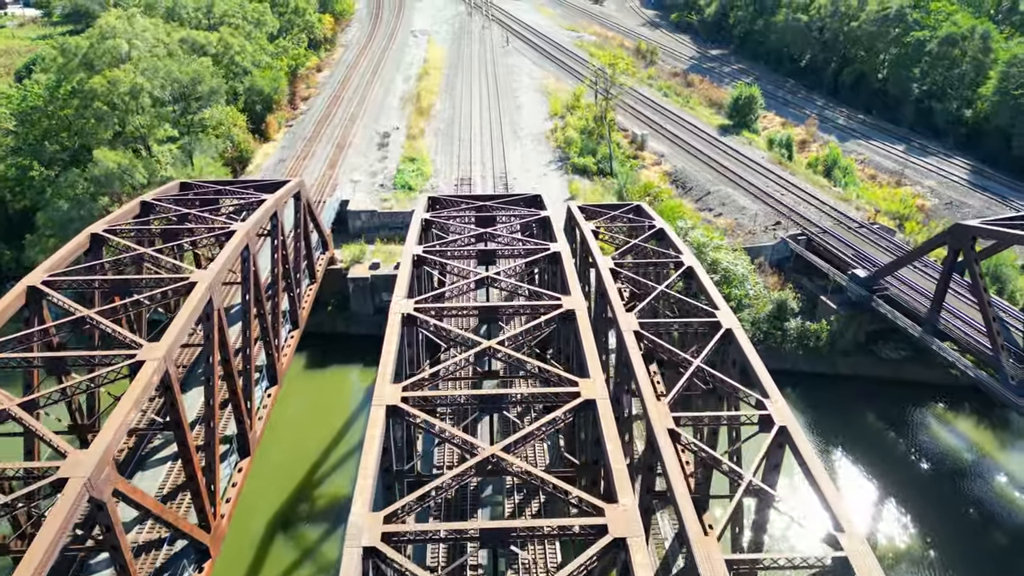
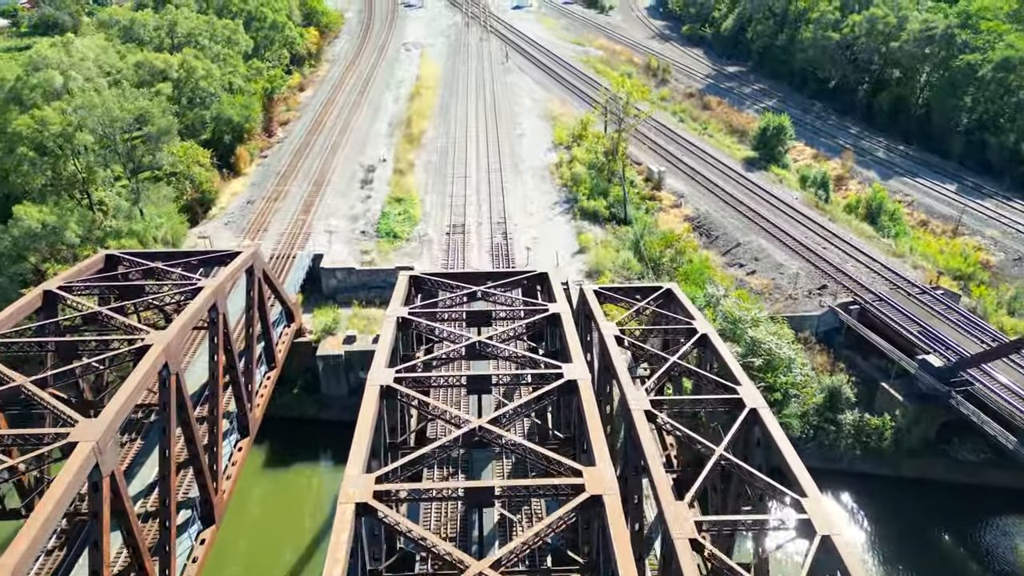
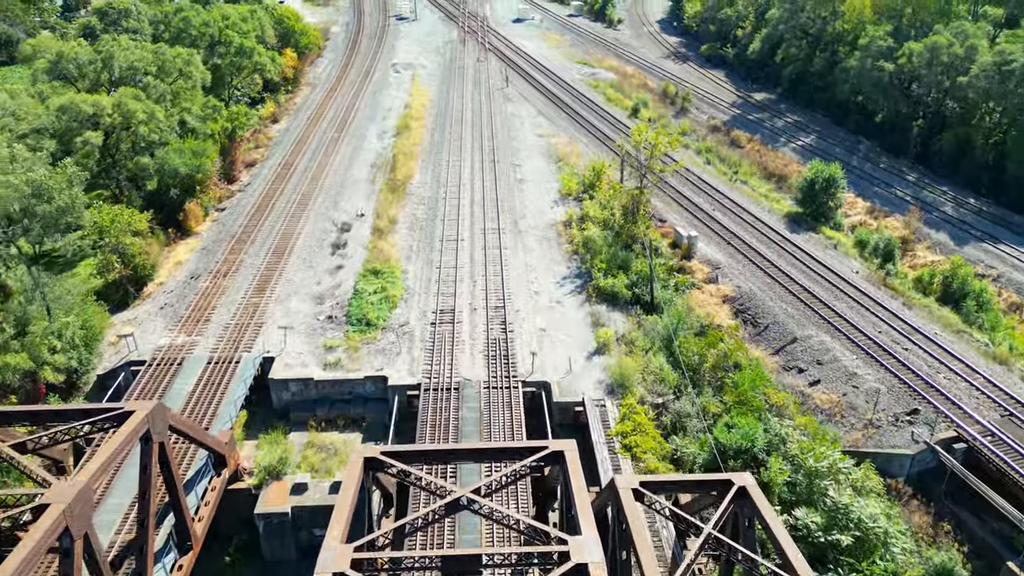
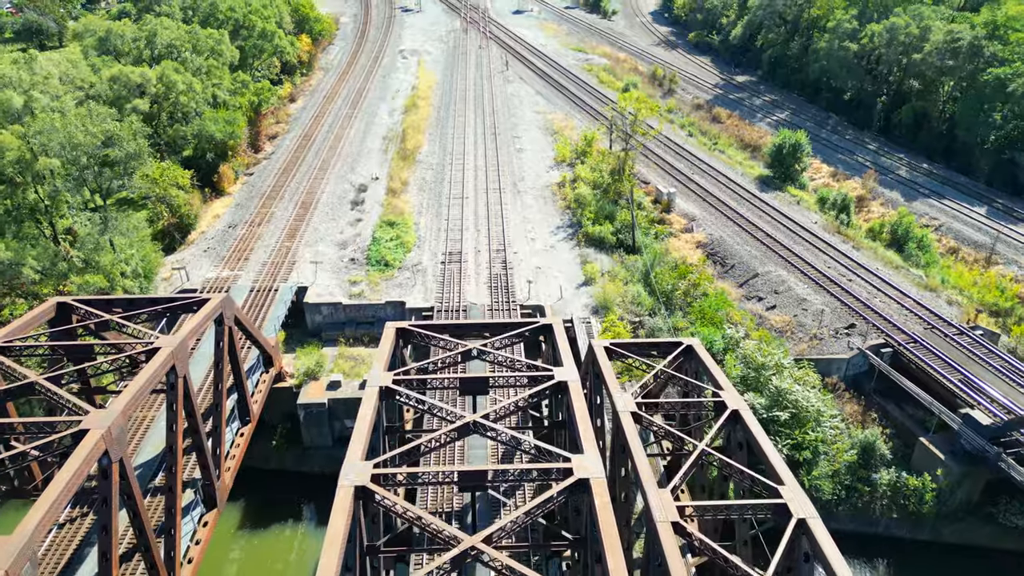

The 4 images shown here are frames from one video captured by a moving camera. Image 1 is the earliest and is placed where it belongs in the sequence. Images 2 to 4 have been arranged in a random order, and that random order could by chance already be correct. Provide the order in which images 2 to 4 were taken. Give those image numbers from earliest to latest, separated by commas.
2, 4, 3
